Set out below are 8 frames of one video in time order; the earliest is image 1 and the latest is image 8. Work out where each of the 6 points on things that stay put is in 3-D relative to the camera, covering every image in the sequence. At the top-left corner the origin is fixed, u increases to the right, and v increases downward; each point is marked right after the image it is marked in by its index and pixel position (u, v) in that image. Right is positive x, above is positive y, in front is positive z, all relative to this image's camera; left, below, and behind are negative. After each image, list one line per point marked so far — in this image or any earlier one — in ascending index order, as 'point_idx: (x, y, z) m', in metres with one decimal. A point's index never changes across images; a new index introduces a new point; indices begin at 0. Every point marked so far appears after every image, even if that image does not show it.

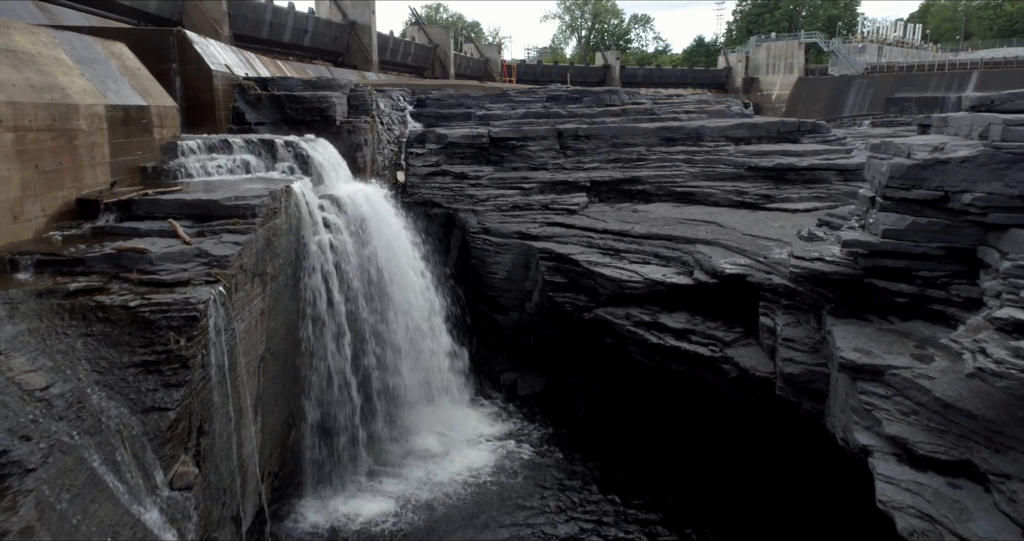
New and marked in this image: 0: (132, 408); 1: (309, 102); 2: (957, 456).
0: (-2.0, -0.7, +3.8) m
1: (-2.9, +2.4, +10.2) m
2: (+2.5, -1.0, +4.0) m
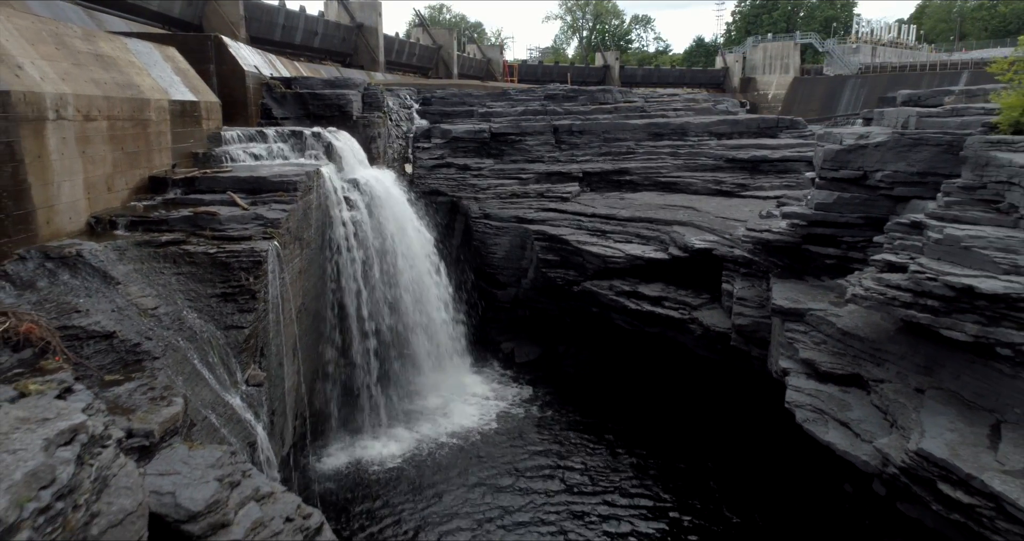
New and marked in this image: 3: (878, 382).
0: (-2.1, -0.4, +5.0) m
1: (-2.9, +2.7, +11.4) m
2: (+2.5, -0.7, +5.2) m
3: (+2.5, -0.8, +5.0) m
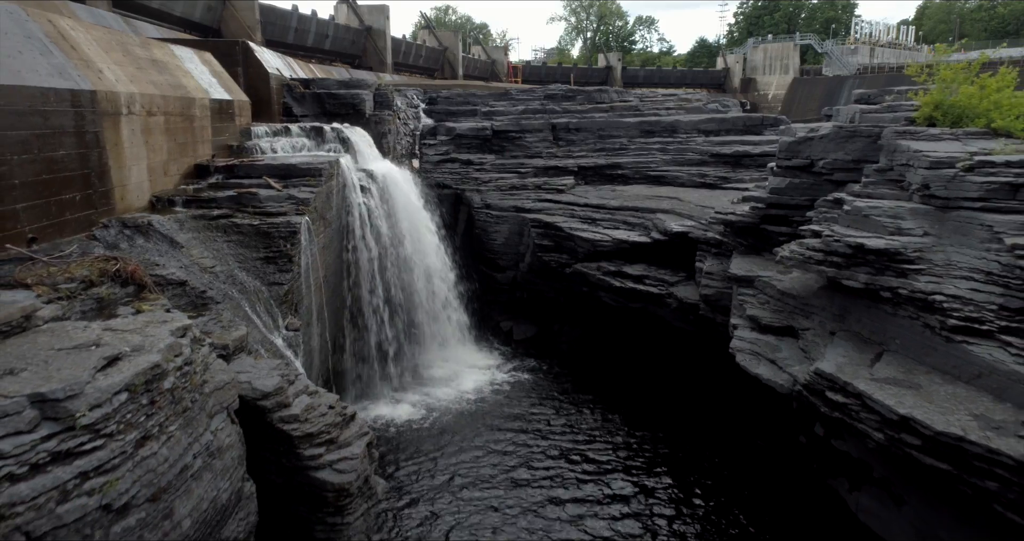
0: (-2.1, -0.1, +6.2) m
1: (-3.0, +3.0, +12.5) m
2: (+2.4, -0.4, +6.3) m
3: (+2.5, -0.5, +6.0) m
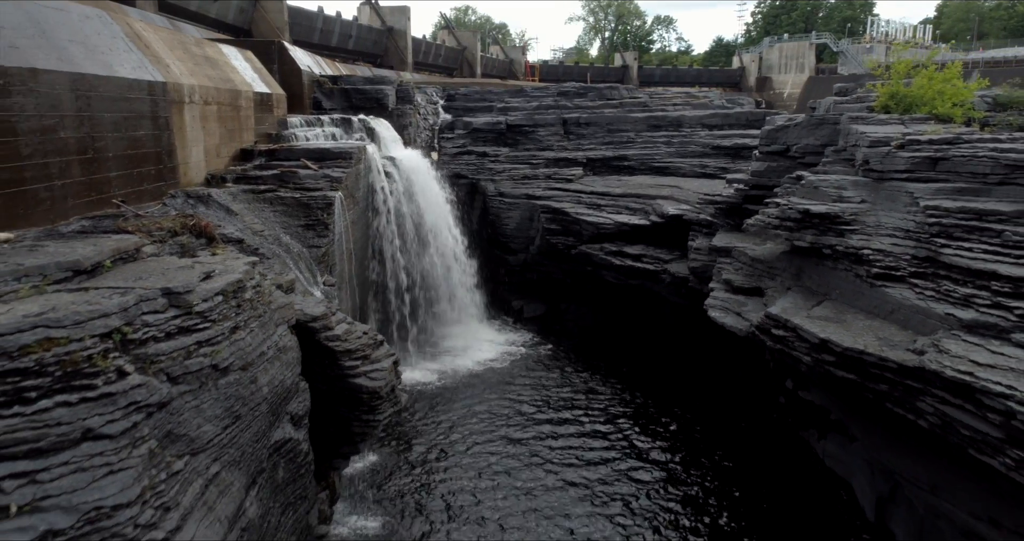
0: (-2.1, +0.3, +7.2) m
1: (-2.7, +3.4, +13.6) m
2: (+2.4, -0.1, +7.2) m
3: (+2.5, -0.2, +7.0) m
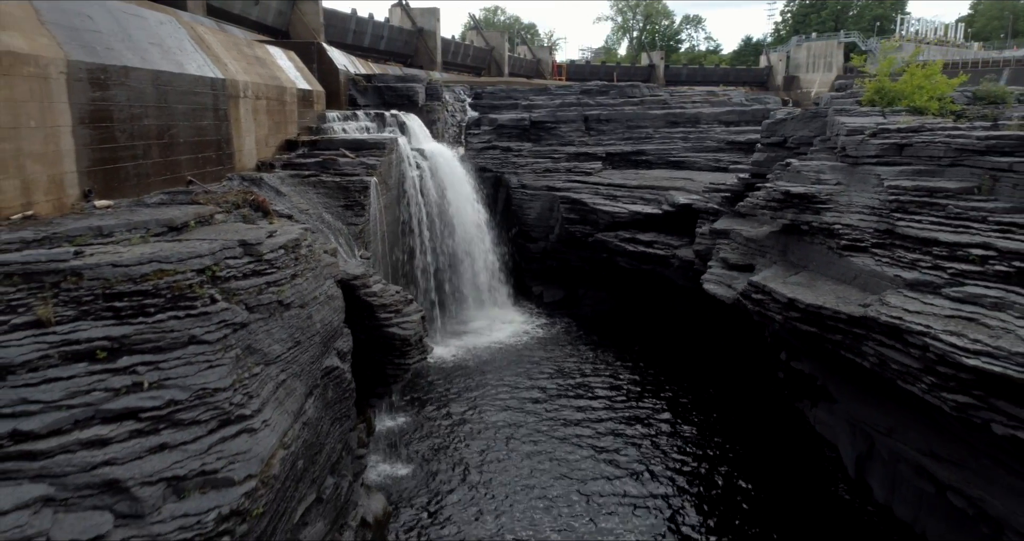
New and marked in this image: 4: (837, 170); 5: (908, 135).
0: (-1.9, +0.5, +8.1) m
1: (-2.3, +3.7, +14.6) m
2: (+2.6, +0.1, +8.0) m
3: (+2.7, +0.1, +7.7) m
4: (+3.1, +0.9, +6.8) m
5: (+3.5, +1.2, +6.2) m
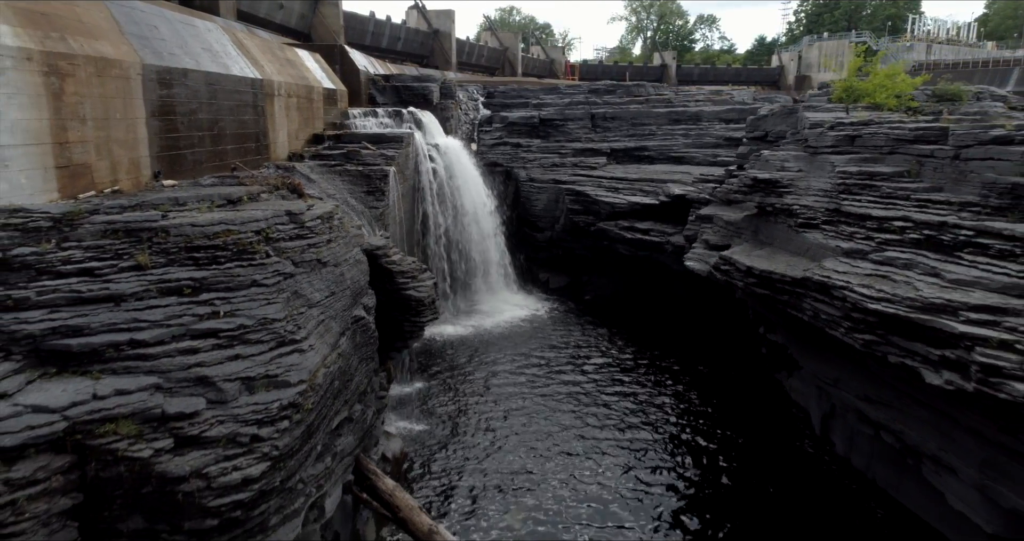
0: (-1.9, +0.8, +9.2) m
1: (-2.1, +4.0, +15.6) m
2: (+2.7, +0.4, +8.9) m
3: (+2.7, +0.3, +8.7) m
4: (+3.1, +1.2, +7.7) m
5: (+3.5, +1.4, +7.2) m
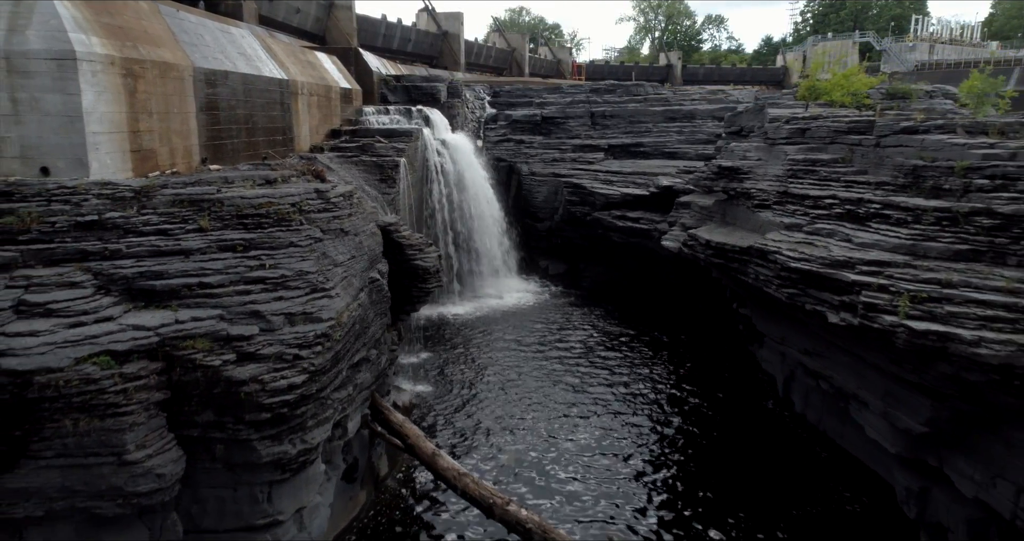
0: (-1.9, +1.1, +10.3) m
1: (-2.0, +4.3, +16.8) m
2: (+2.6, +0.7, +10.0) m
3: (+2.6, +0.6, +9.7) m
4: (+3.1, +1.5, +8.8) m
5: (+3.4, +1.7, +8.2) m
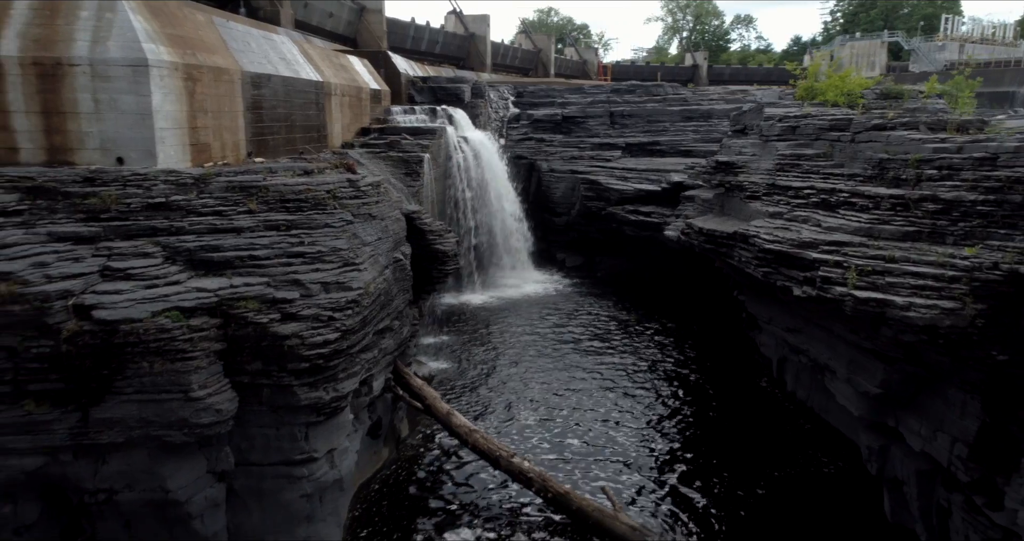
0: (-1.7, +1.3, +11.2) m
1: (-1.5, +4.5, +17.7) m
2: (+2.8, +0.9, +10.7) m
3: (+2.8, +0.8, +10.5) m
4: (+3.2, +1.7, +9.5) m
5: (+3.6, +1.9, +8.9) m
